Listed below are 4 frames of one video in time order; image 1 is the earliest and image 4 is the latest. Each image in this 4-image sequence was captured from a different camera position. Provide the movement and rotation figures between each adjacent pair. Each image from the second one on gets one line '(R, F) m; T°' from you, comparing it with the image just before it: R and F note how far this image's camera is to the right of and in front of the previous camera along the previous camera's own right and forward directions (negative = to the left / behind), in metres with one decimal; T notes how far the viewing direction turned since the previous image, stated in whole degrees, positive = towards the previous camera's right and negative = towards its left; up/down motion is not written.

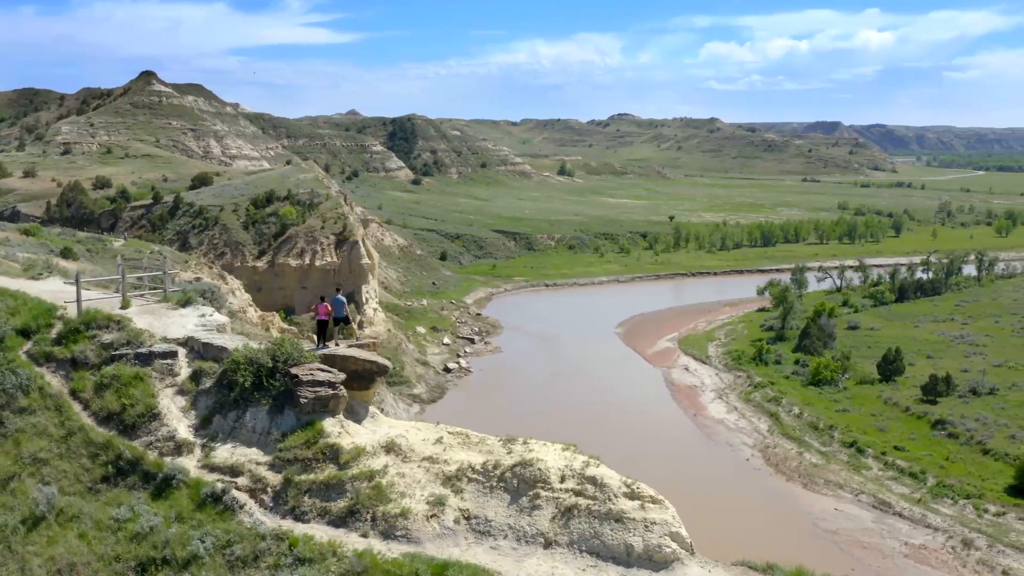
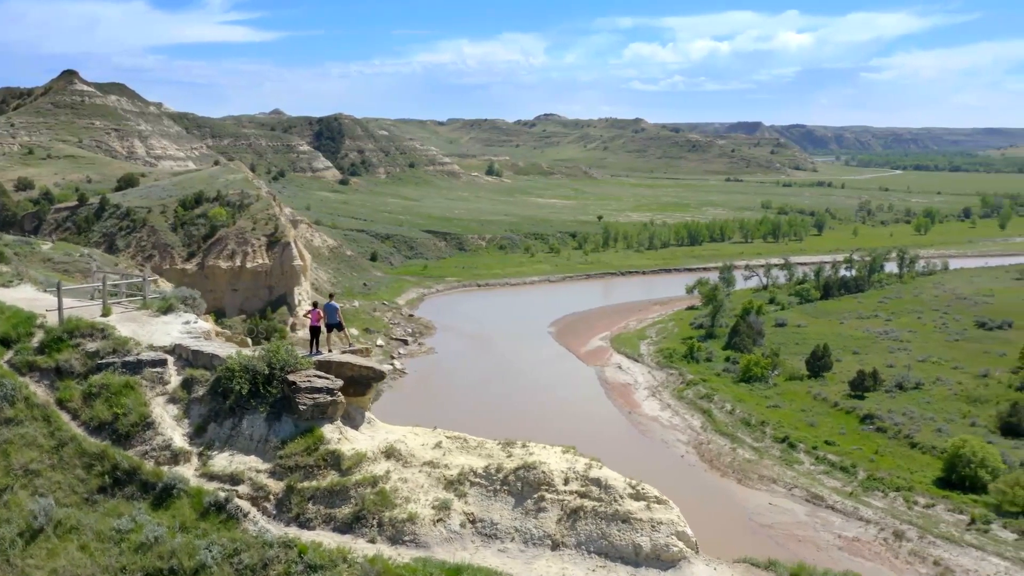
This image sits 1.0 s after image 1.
(-0.7, -0.1) m; +4°
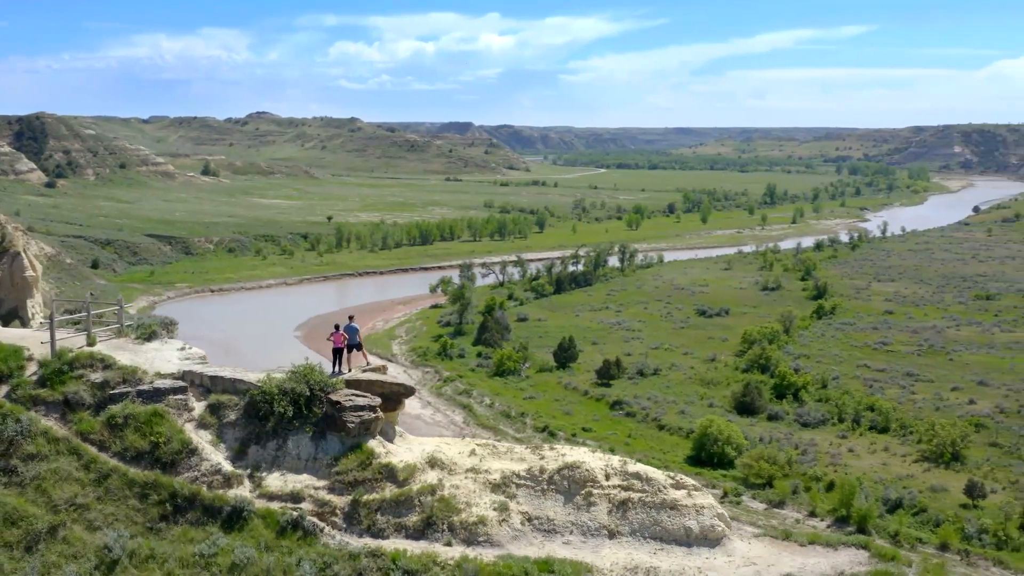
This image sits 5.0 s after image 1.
(-3.5, -0.7) m; +14°
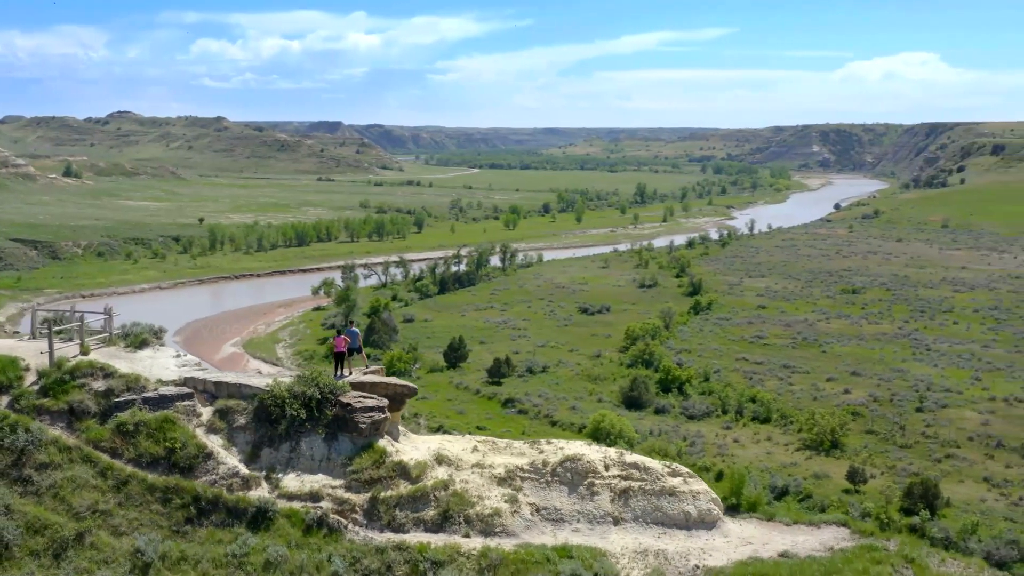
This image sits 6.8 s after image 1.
(-1.5, -0.6) m; +6°
